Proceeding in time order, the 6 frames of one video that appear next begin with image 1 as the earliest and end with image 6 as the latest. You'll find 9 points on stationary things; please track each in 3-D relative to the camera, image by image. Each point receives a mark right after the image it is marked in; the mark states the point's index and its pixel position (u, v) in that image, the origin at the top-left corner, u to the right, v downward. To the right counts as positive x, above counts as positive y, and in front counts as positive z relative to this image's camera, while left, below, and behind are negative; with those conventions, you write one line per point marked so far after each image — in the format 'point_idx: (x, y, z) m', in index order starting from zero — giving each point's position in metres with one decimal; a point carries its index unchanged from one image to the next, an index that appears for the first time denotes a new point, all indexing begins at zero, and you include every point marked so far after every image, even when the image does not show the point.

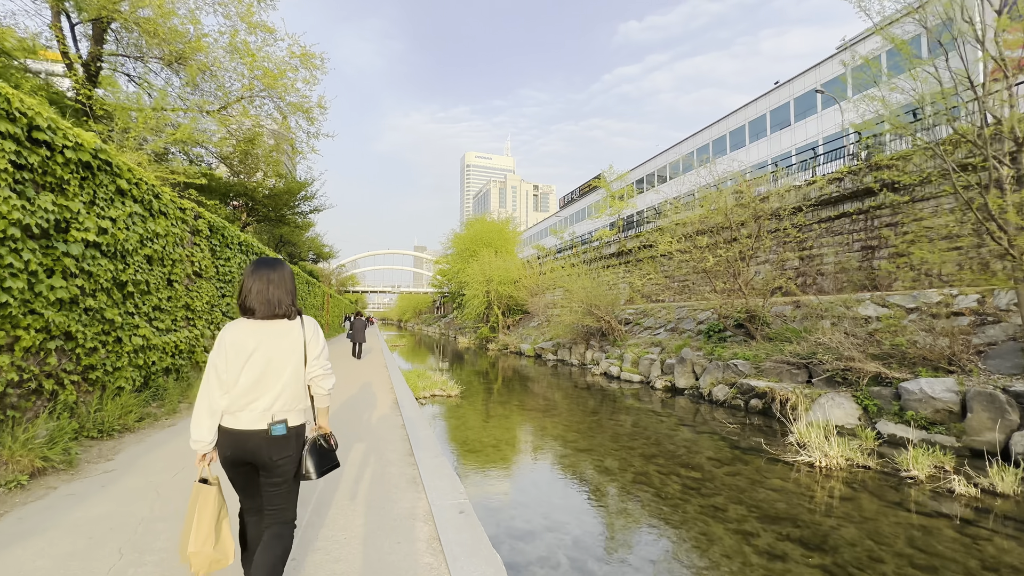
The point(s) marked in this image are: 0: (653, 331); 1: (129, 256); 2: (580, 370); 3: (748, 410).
0: (+5.6, -1.7, +17.8) m
1: (-4.2, +0.4, +4.9) m
2: (+2.9, -3.5, +19.4) m
3: (+5.5, -2.9, +10.5) m
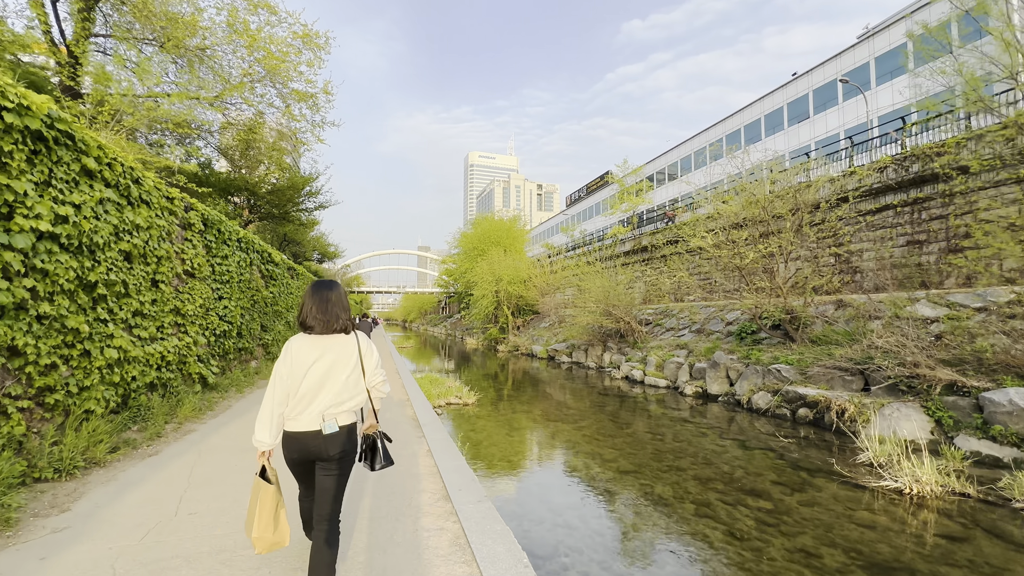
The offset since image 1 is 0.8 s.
0: (+6.2, -1.7, +16.8) m
1: (-3.7, +0.3, +4.1) m
2: (+3.5, -3.5, +18.5) m
3: (+6.1, -2.8, +9.6) m
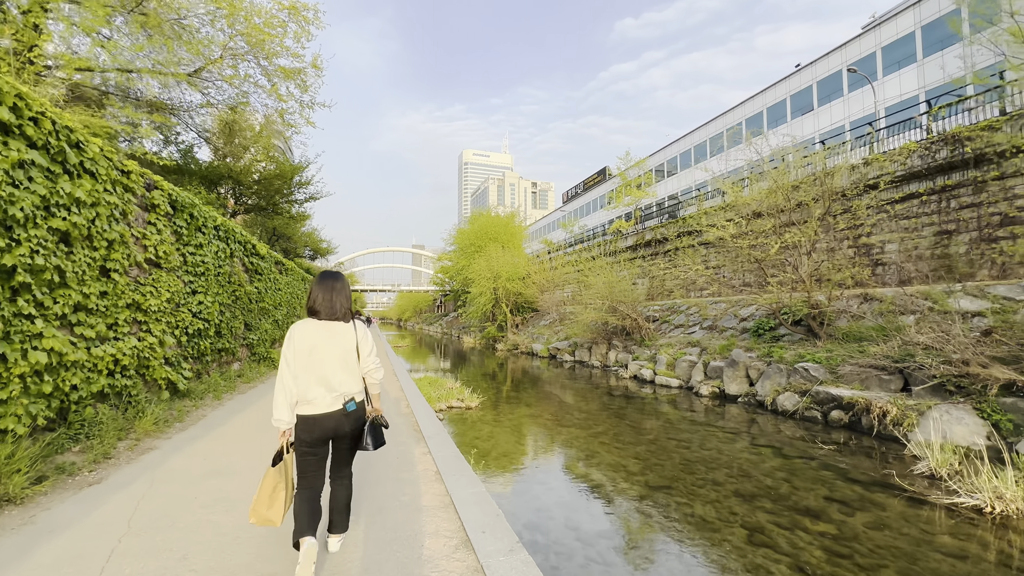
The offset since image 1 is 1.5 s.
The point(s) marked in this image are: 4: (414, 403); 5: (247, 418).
0: (+6.3, -1.5, +16.1) m
1: (-3.5, +0.4, +3.2) m
2: (+3.6, -3.3, +17.7) m
3: (+6.2, -2.7, +8.8) m
4: (-2.0, -2.3, +9.1) m
5: (-3.6, -1.8, +6.1) m
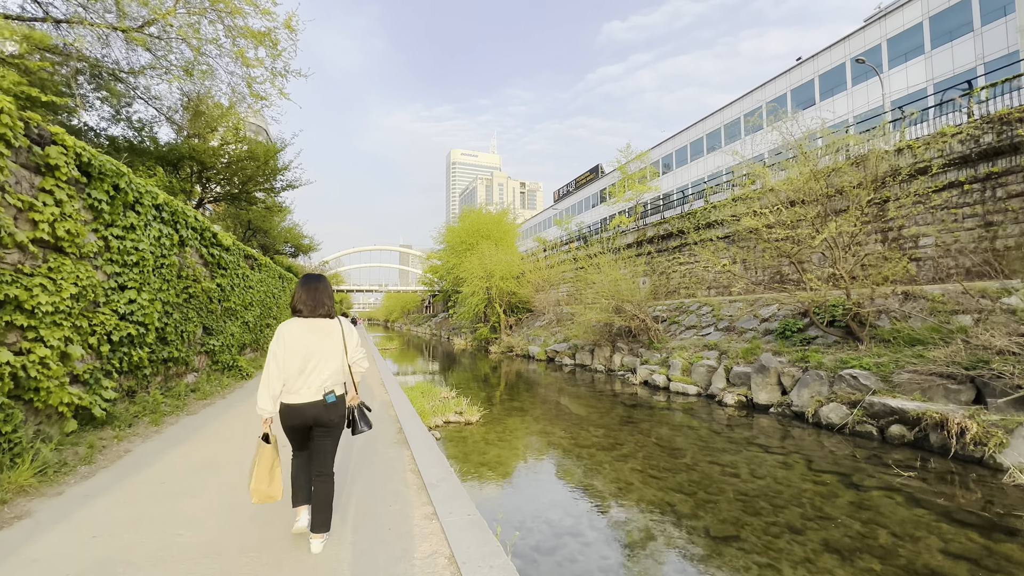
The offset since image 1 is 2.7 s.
0: (+6.2, -1.4, +14.9) m
1: (-3.2, +0.5, +1.8) m
2: (+3.5, -3.3, +16.5) m
3: (+6.4, -2.6, +7.7) m
4: (-1.8, -2.3, +7.7) m
5: (-3.3, -1.7, +4.6) m
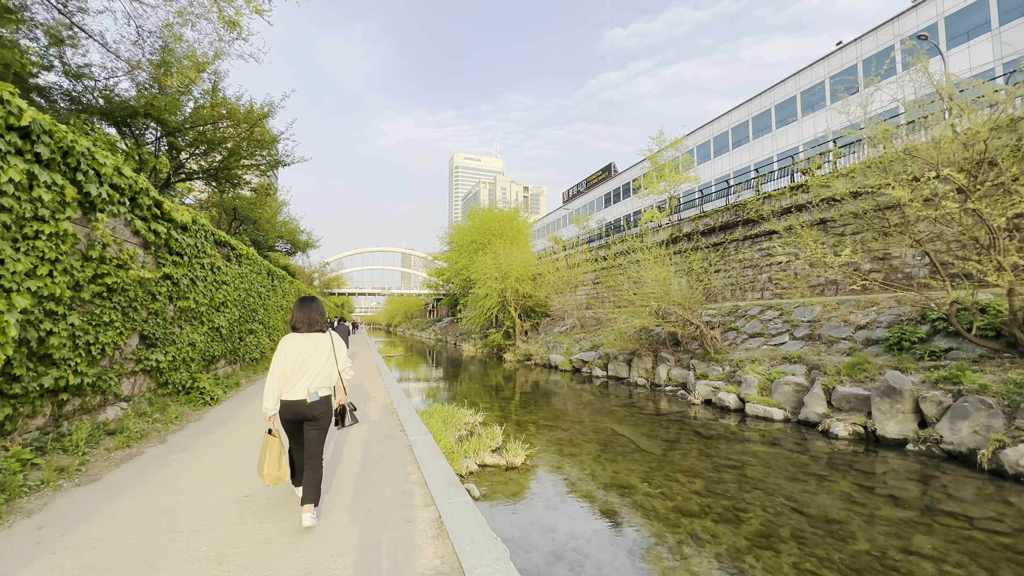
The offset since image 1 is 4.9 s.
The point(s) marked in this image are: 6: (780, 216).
0: (+7.1, -1.4, +12.5) m
1: (-2.4, +0.7, -0.6) m
2: (+4.4, -3.3, +14.0) m
3: (+7.3, -2.5, +5.2) m
4: (-0.9, -2.2, +5.3) m
5: (-2.5, -1.6, +2.2) m
6: (+9.2, +2.5, +15.4) m
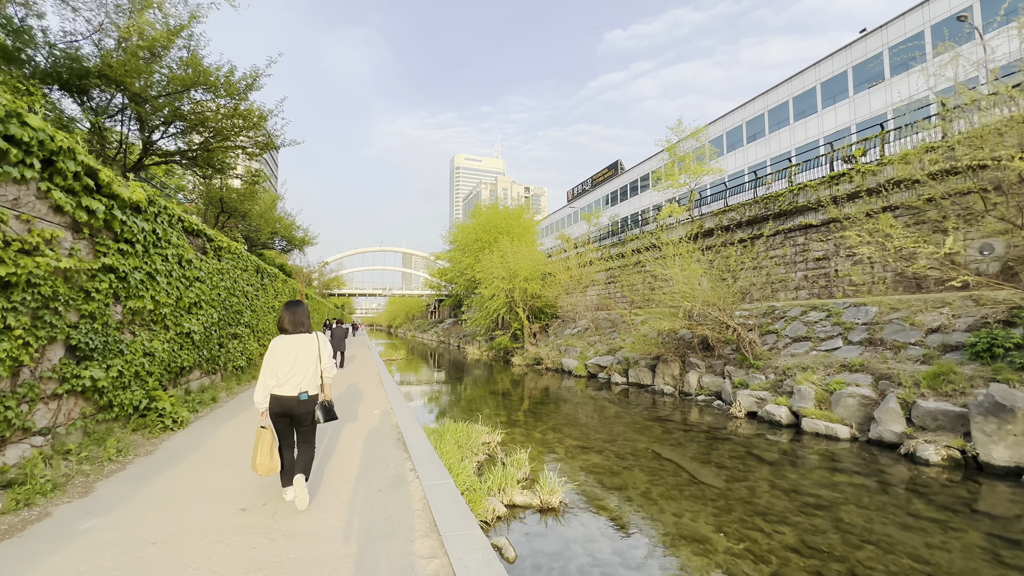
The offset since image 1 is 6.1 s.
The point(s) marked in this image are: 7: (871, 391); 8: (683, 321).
0: (+7.6, -1.4, +11.1) m
1: (-1.9, +0.7, -1.9) m
2: (+4.8, -3.2, +12.7) m
3: (+7.7, -2.5, +3.9) m
4: (-0.5, -2.1, +4.0) m
5: (-2.1, -1.5, +0.9) m
6: (+9.6, +2.5, +14.1) m
7: (+6.9, -2.0, +8.6) m
8: (+5.1, -1.0, +13.3) m
